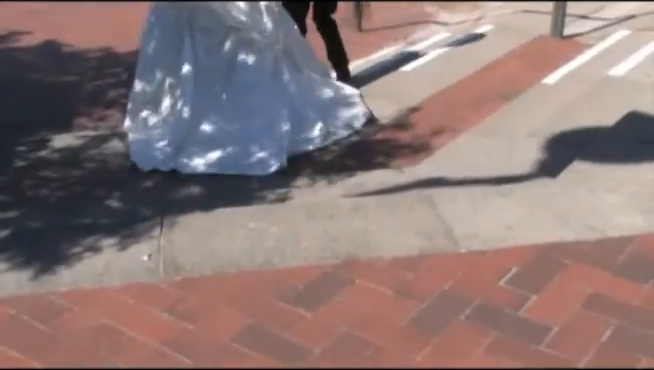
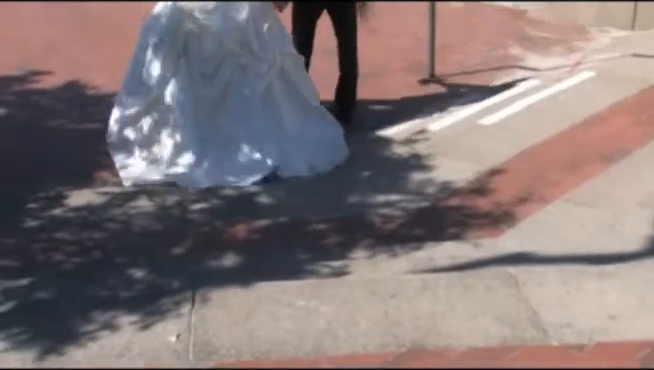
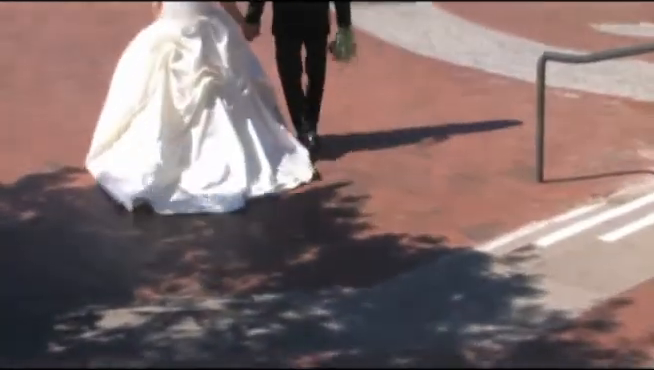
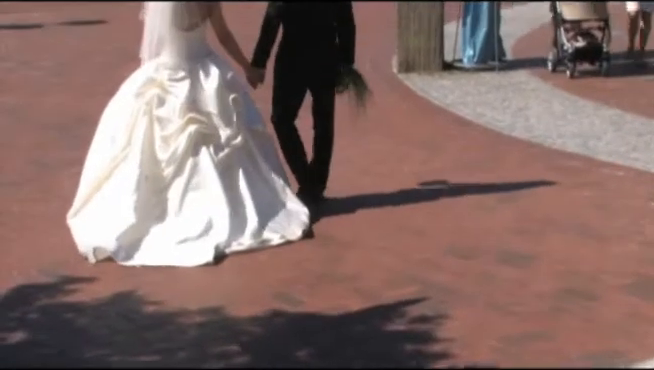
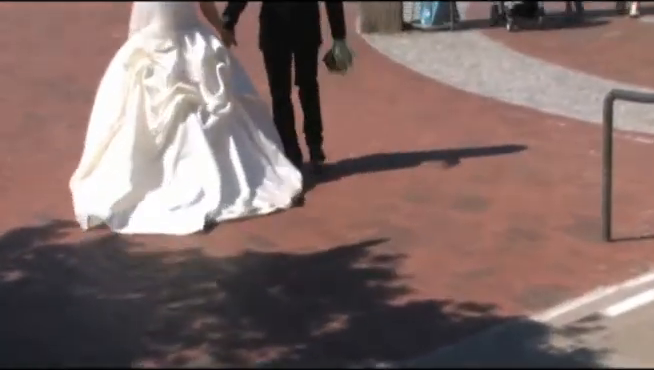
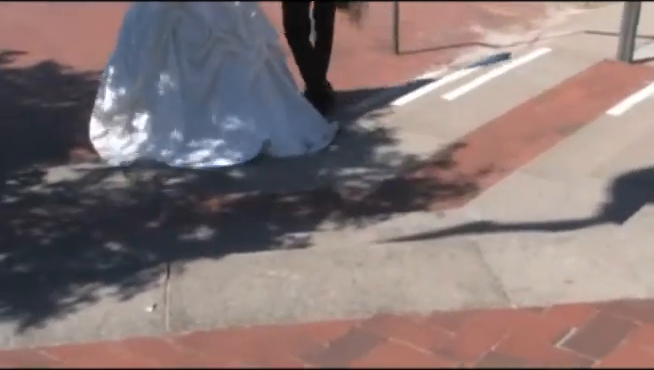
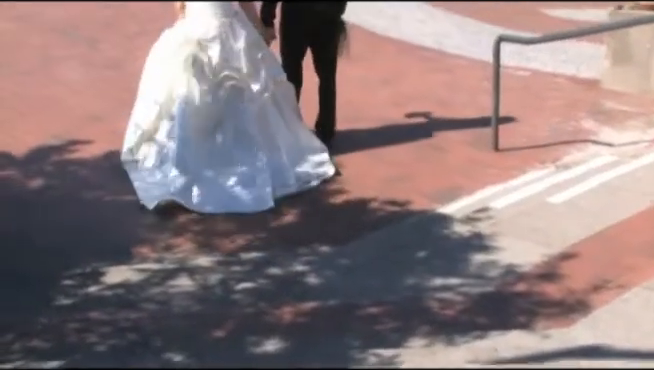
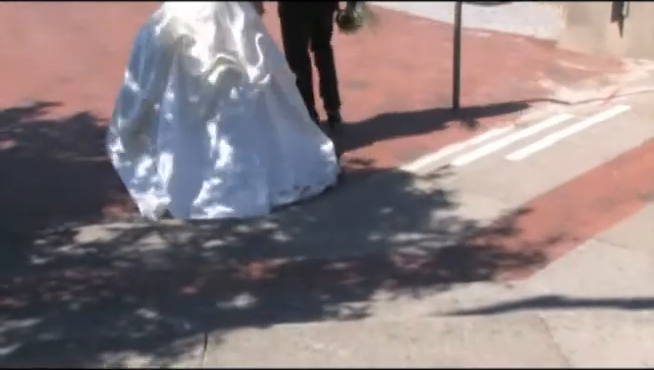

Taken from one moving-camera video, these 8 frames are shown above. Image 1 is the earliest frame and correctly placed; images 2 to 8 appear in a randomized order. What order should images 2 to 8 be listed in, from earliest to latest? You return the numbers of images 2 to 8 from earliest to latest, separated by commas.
6, 2, 8, 7, 3, 5, 4
